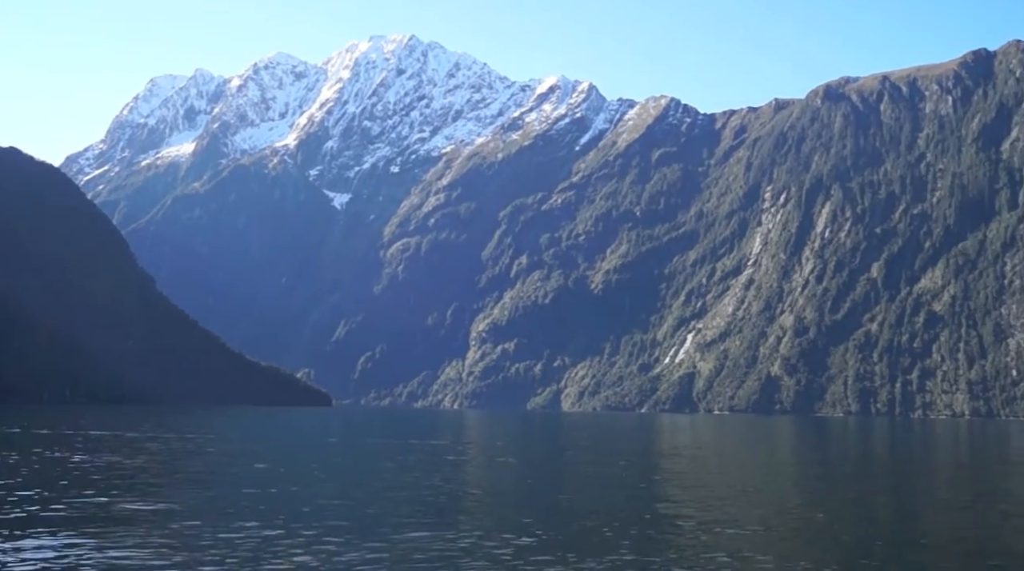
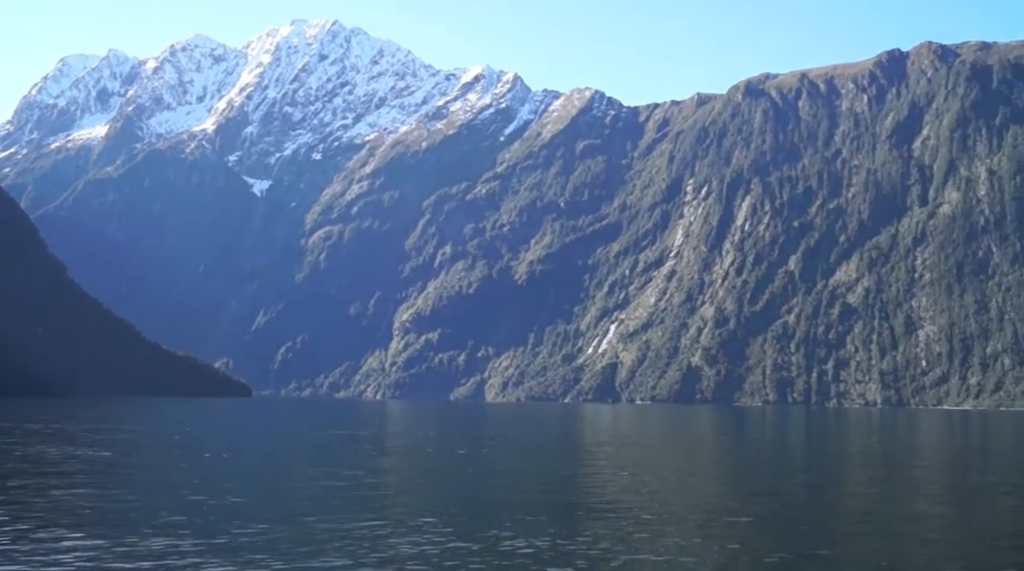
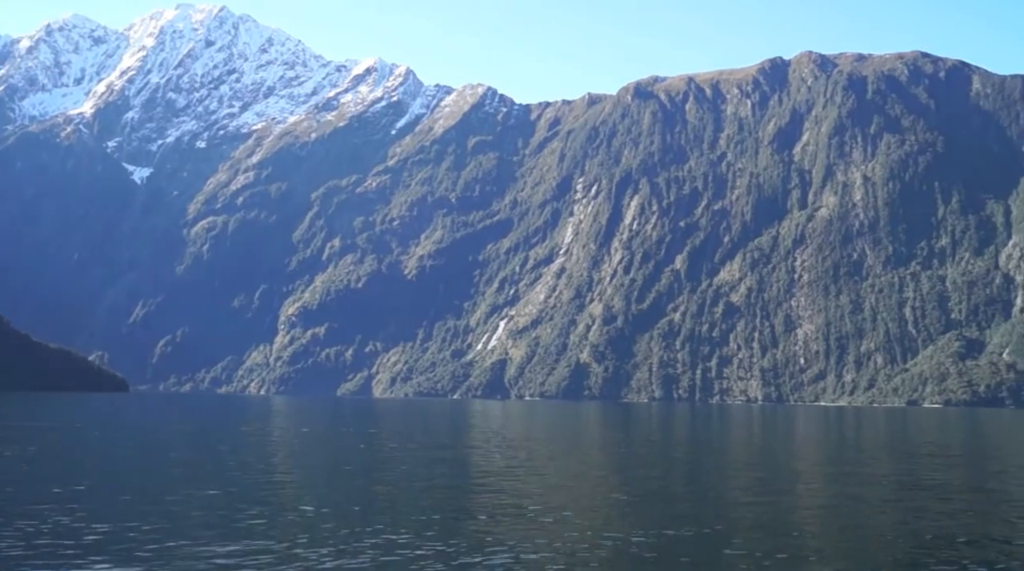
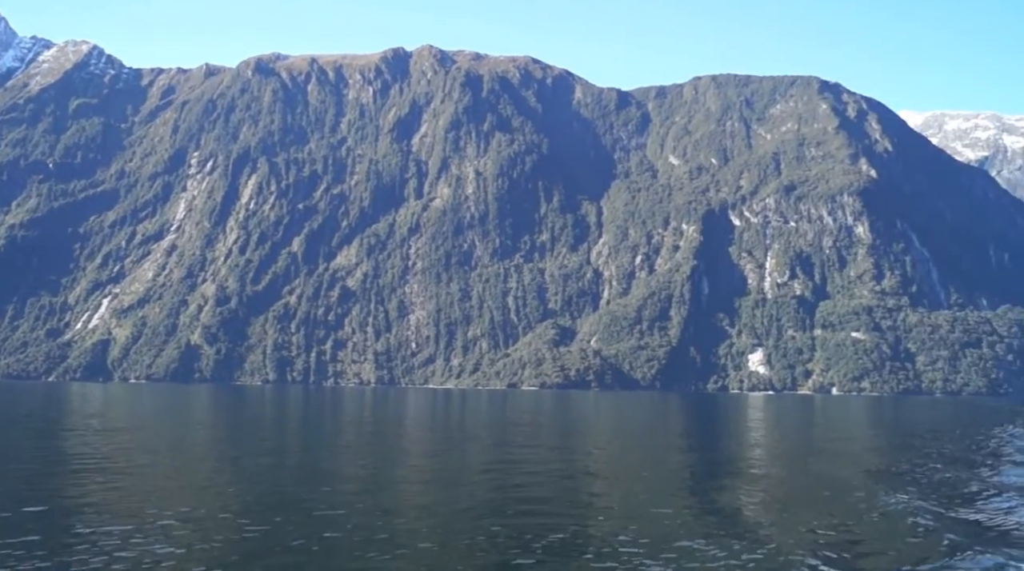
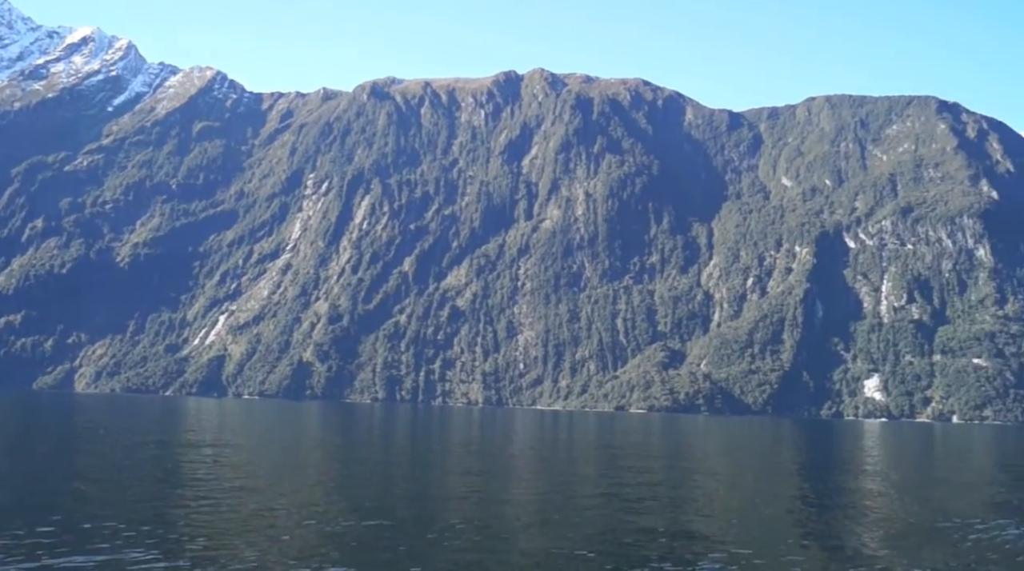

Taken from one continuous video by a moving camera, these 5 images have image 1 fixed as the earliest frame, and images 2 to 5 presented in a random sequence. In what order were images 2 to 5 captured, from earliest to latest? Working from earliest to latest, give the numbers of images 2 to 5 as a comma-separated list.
2, 3, 5, 4
